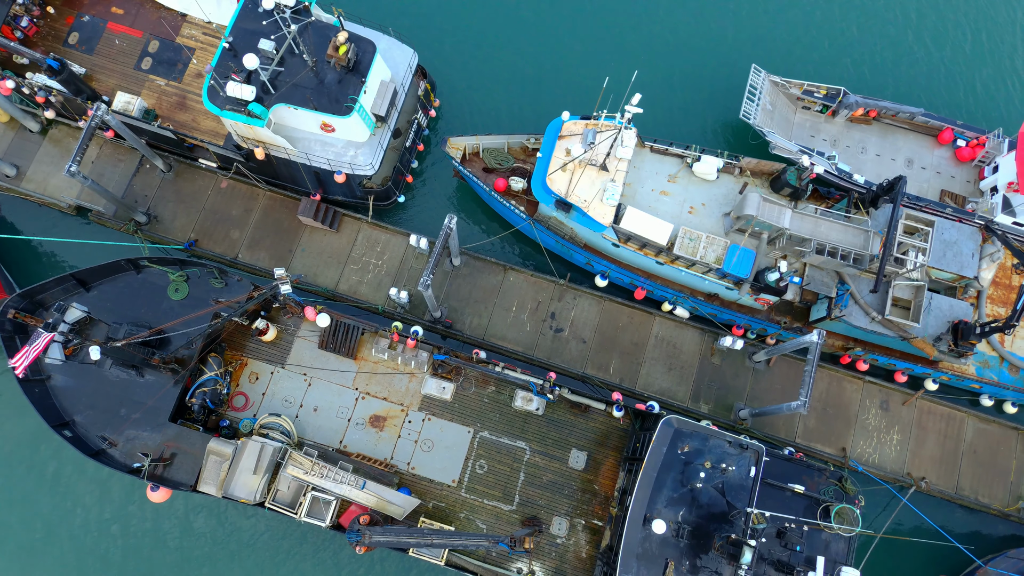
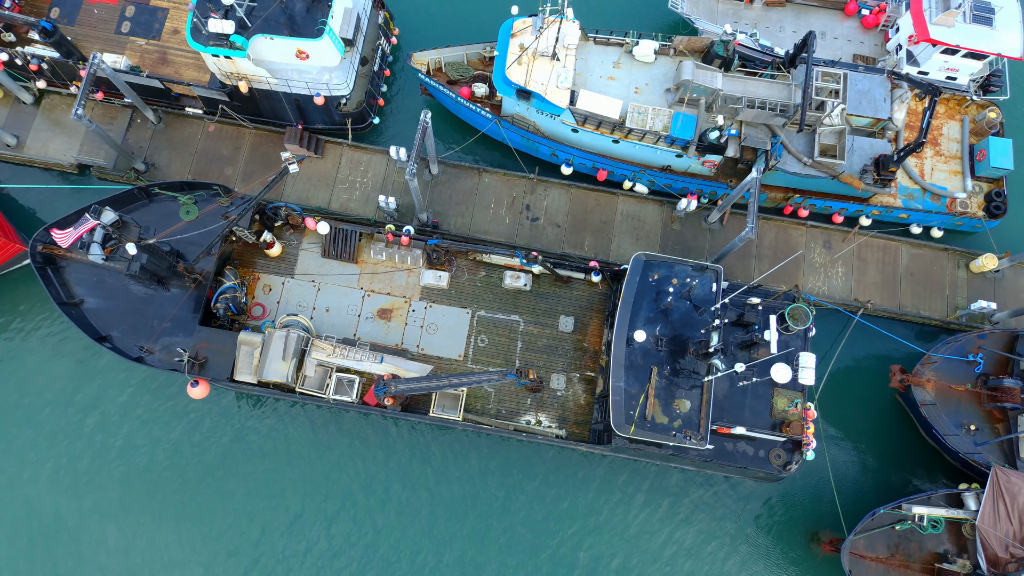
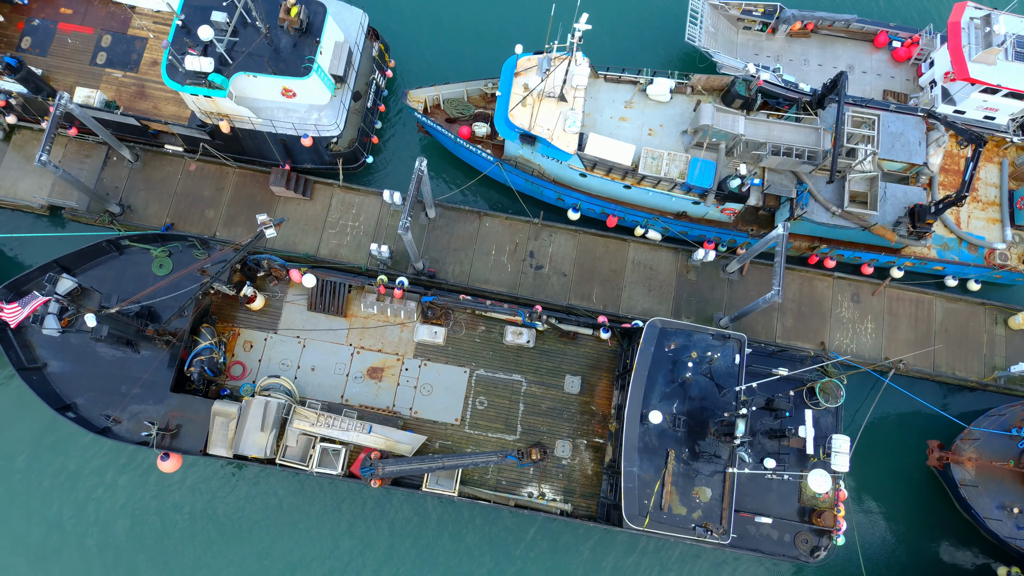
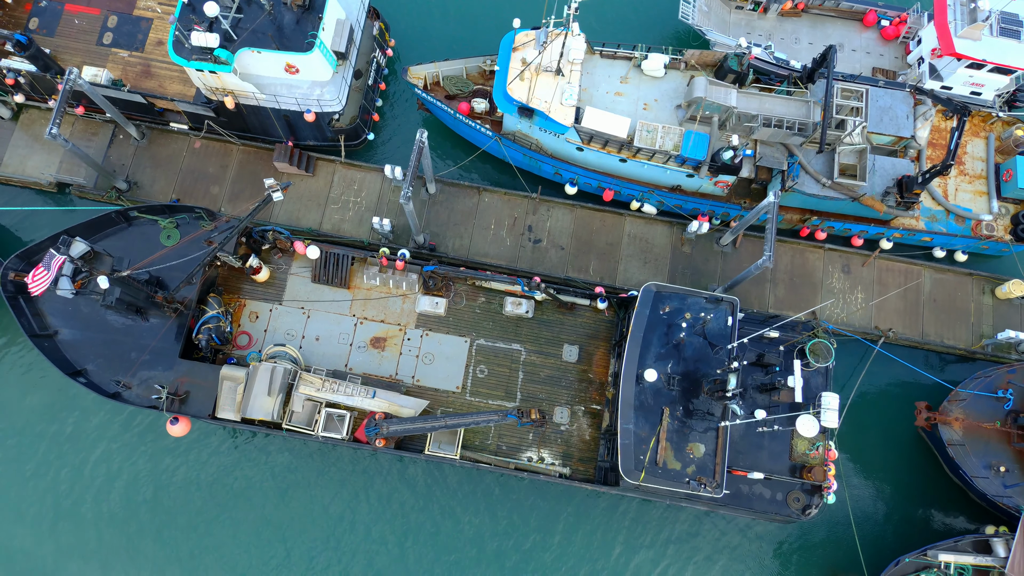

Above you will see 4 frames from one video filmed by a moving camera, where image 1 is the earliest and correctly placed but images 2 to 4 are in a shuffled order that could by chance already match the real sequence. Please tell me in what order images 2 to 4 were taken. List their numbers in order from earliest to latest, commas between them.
3, 4, 2
